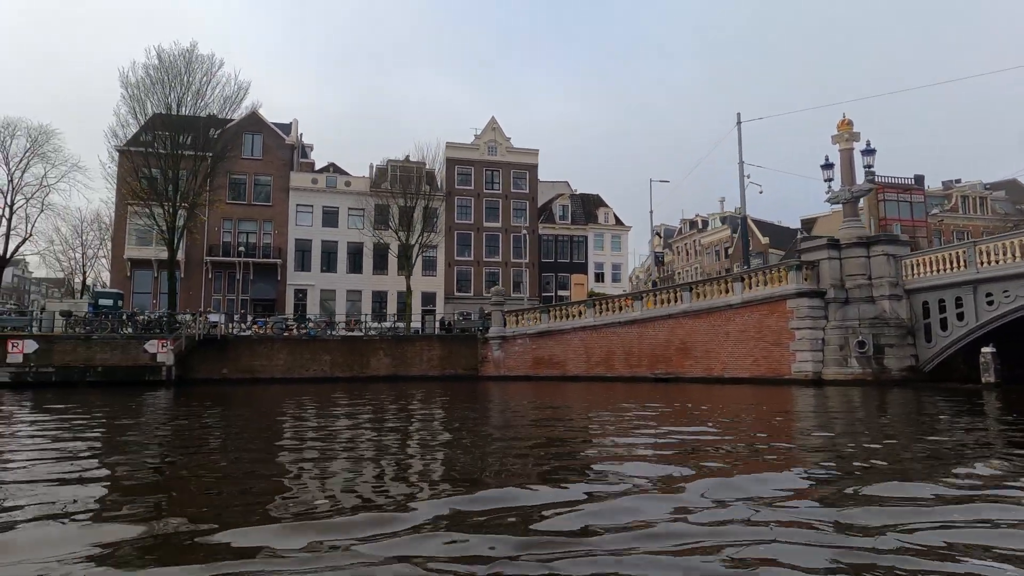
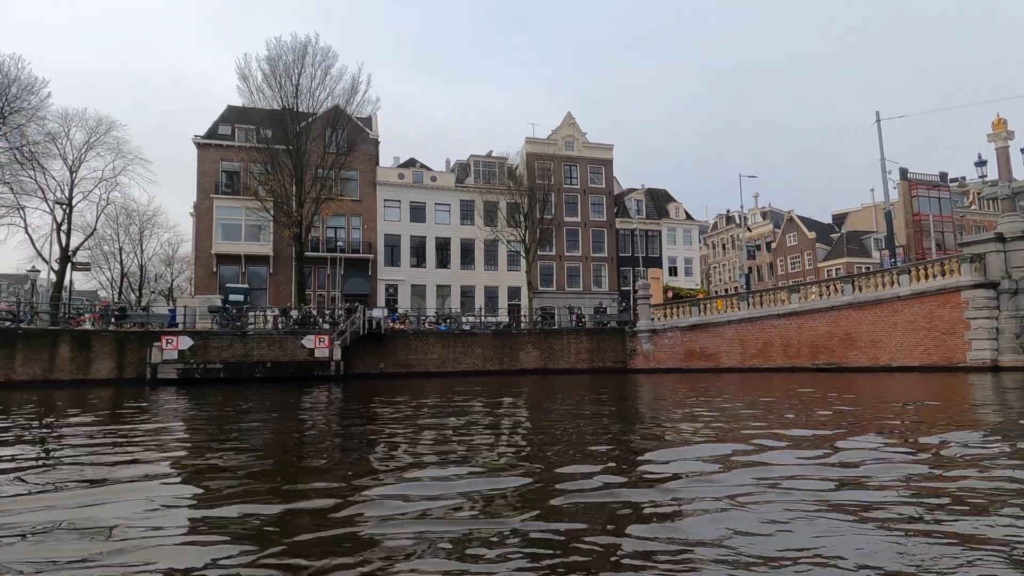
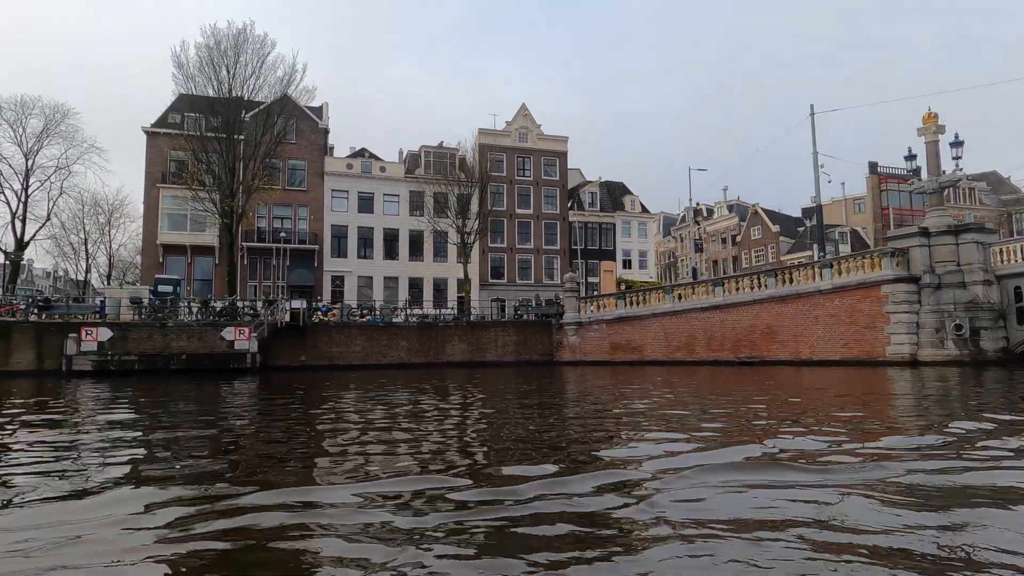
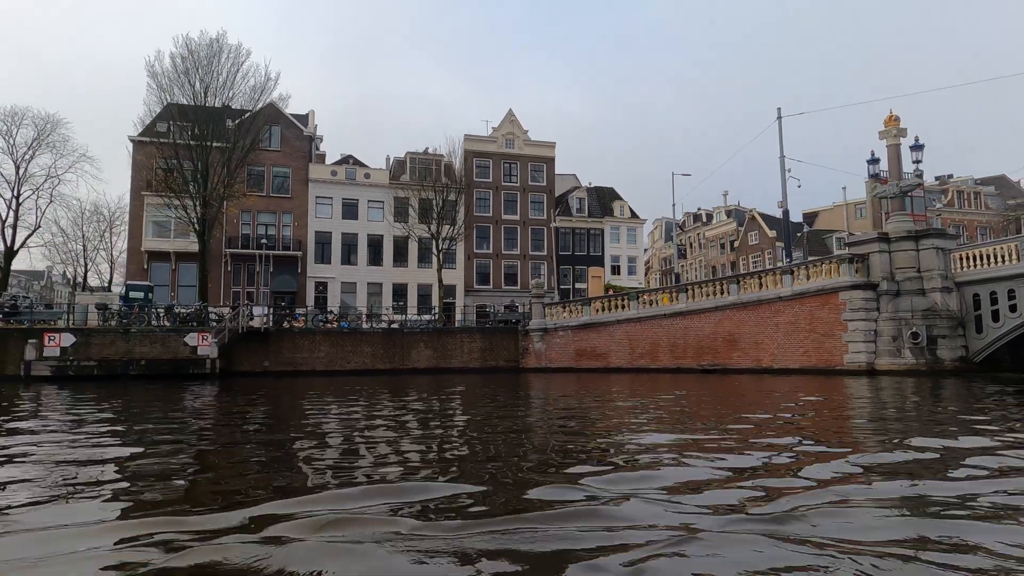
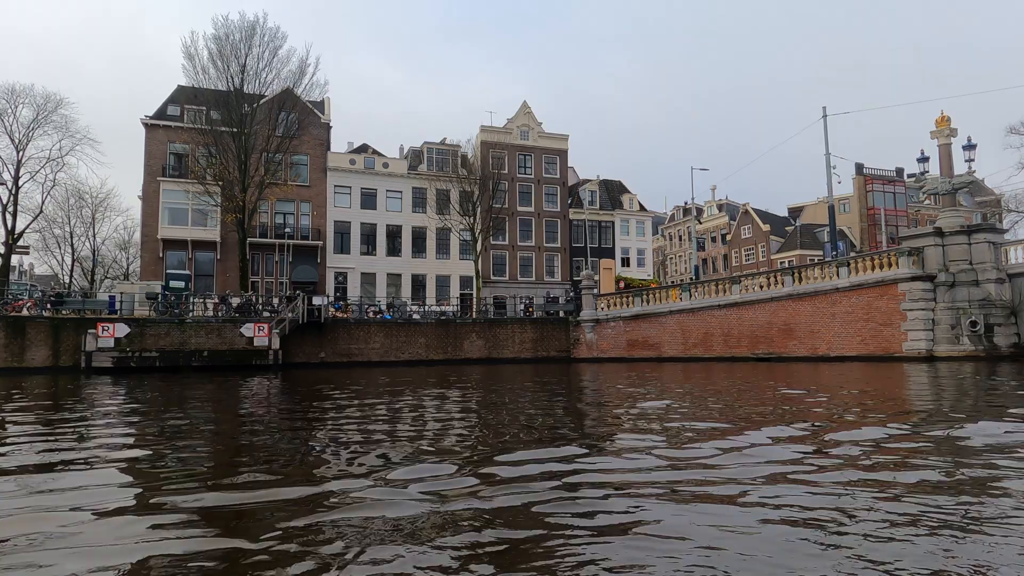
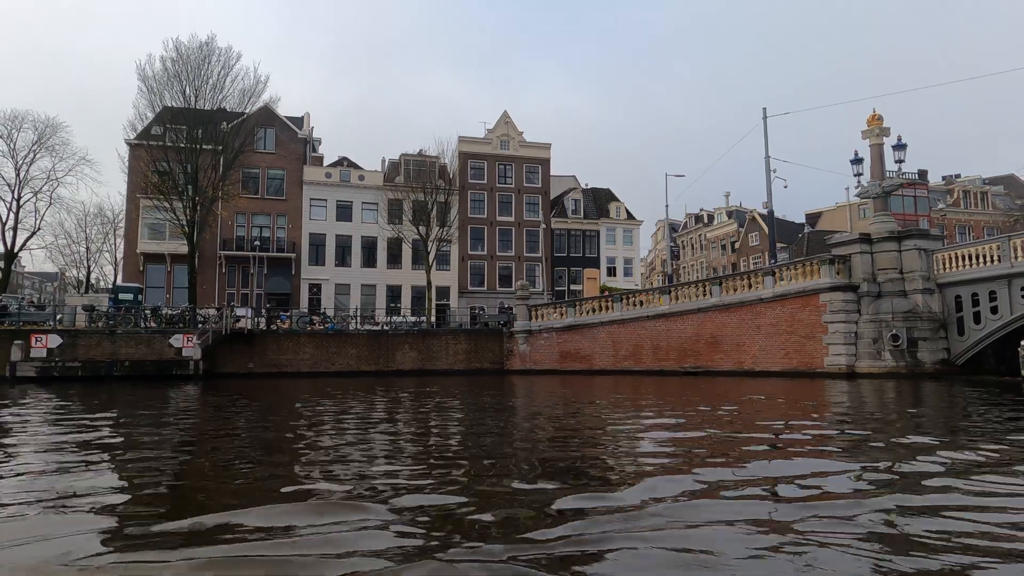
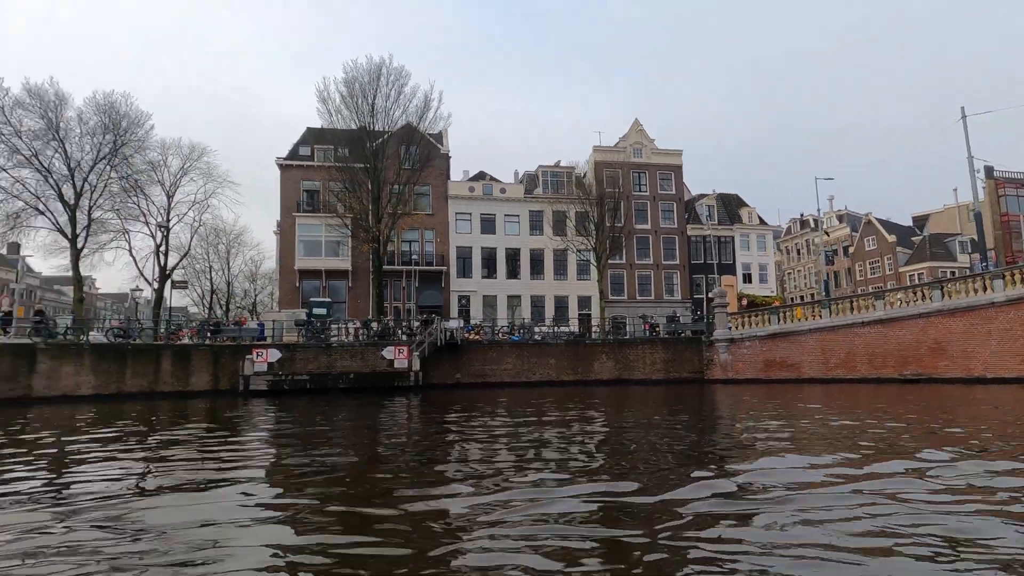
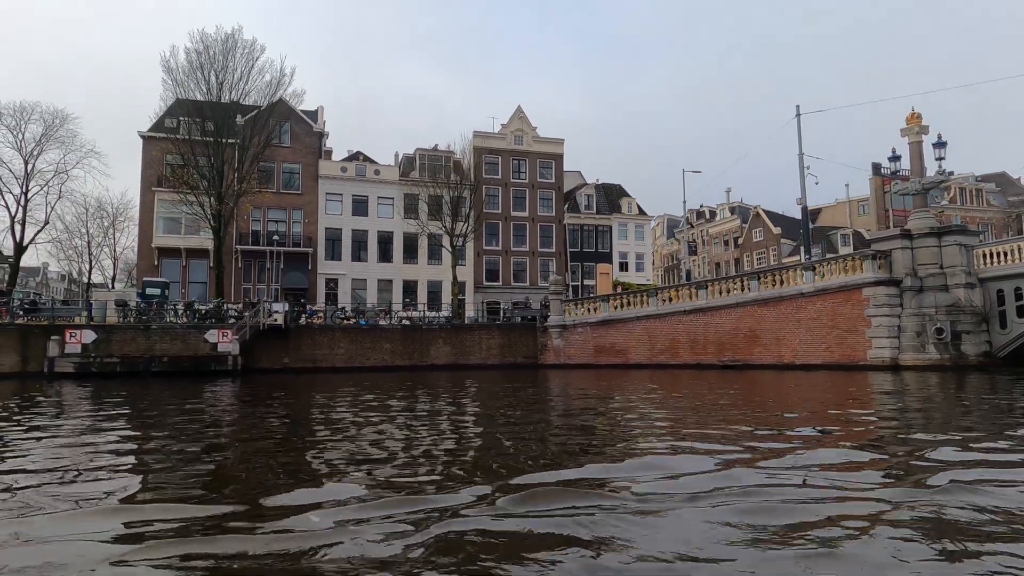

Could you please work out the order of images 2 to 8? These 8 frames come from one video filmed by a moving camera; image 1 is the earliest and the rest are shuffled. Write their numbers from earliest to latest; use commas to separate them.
6, 4, 8, 3, 5, 2, 7
